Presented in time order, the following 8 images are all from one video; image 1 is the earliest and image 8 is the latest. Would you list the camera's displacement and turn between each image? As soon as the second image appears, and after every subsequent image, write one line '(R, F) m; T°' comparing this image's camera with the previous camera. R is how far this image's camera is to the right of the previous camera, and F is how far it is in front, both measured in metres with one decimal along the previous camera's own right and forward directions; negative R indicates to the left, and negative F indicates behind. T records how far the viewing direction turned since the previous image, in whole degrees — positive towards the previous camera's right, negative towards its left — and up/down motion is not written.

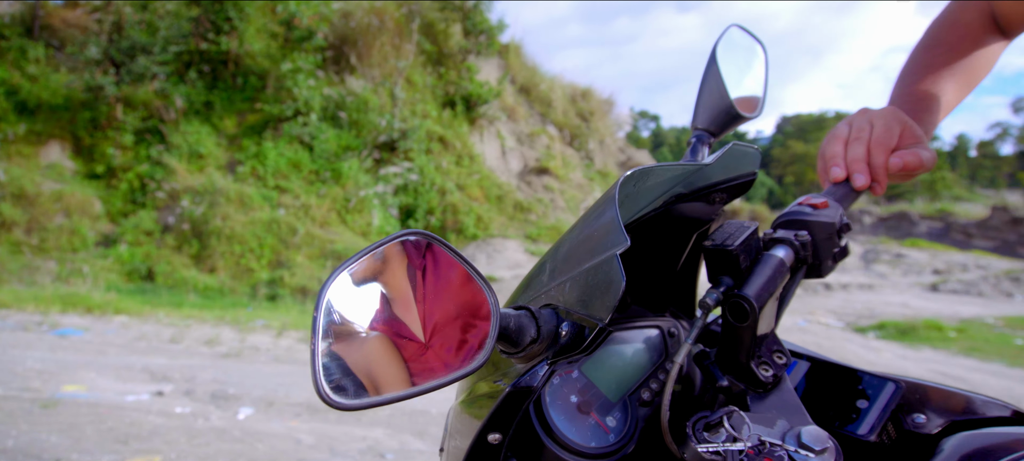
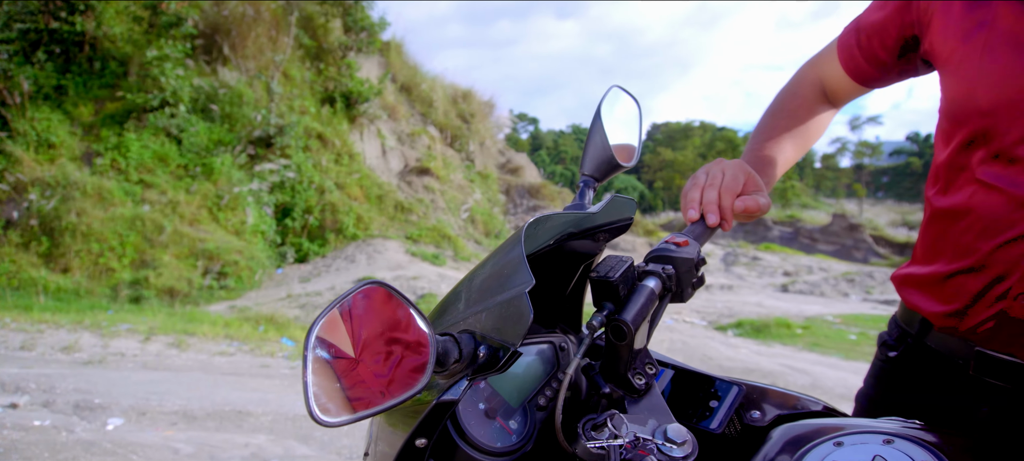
(-0.1, -0.2) m; +12°
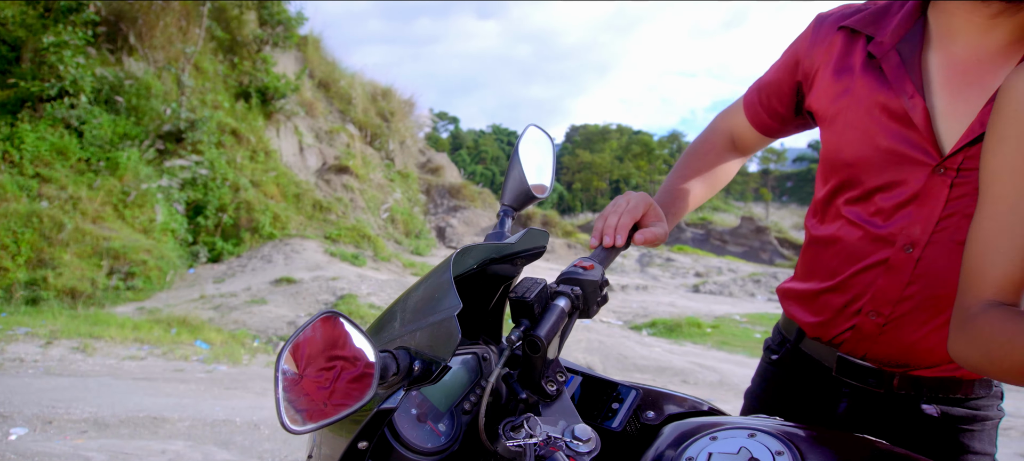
(0.0, -0.2) m; +8°
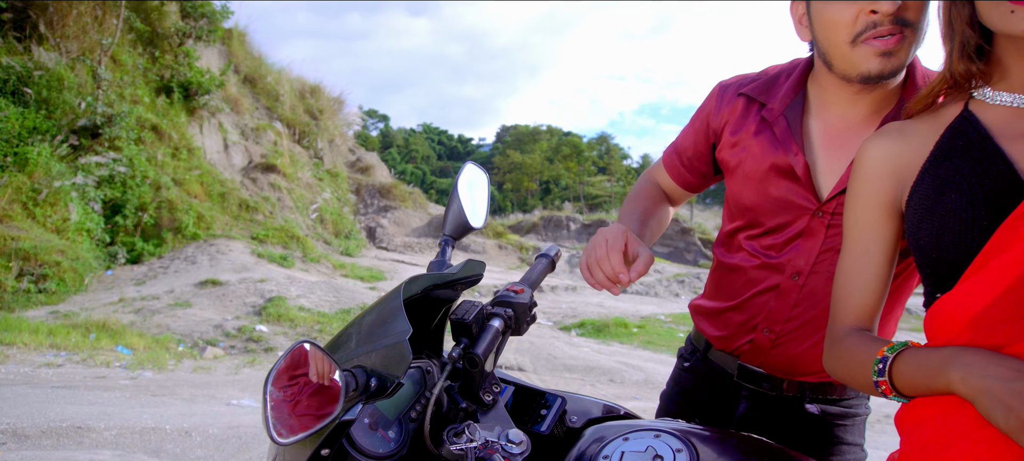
(0.0, -0.2) m; +7°
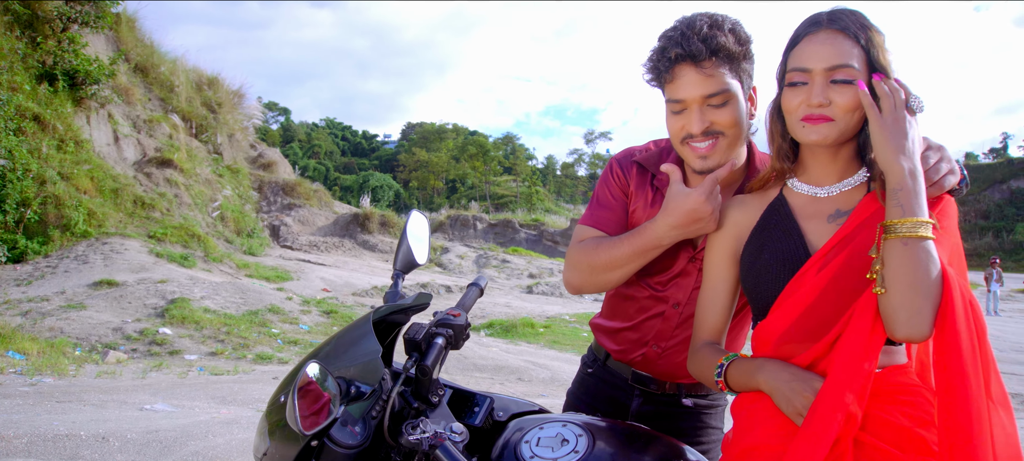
(-0.1, -0.4) m; +9°
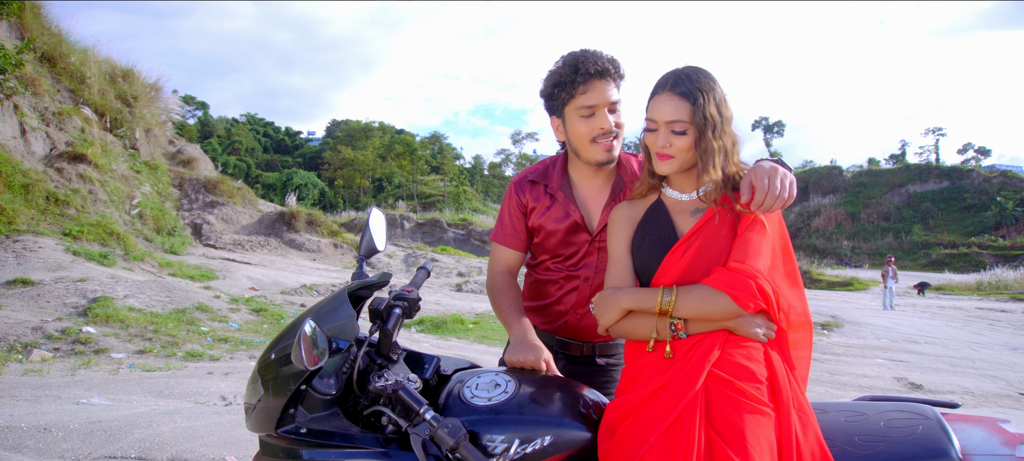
(-0.1, -0.4) m; +7°
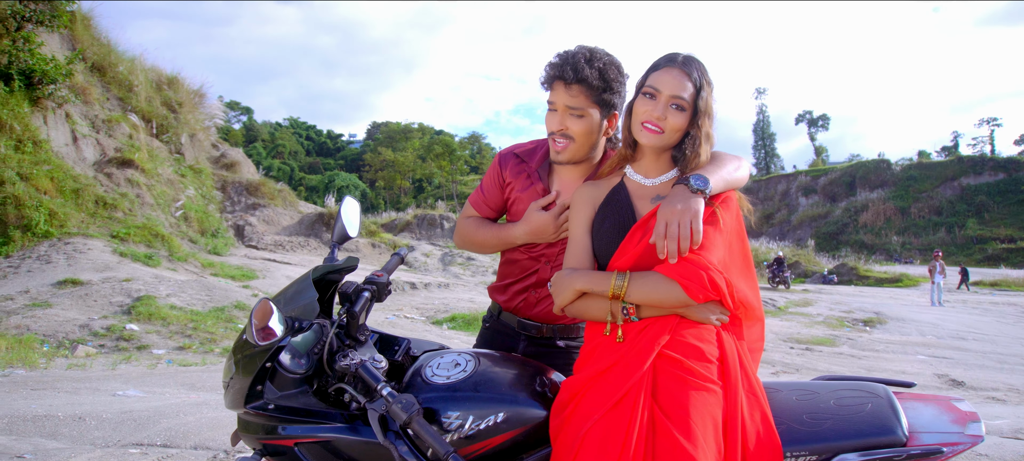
(+0.2, +0.1) m; -4°
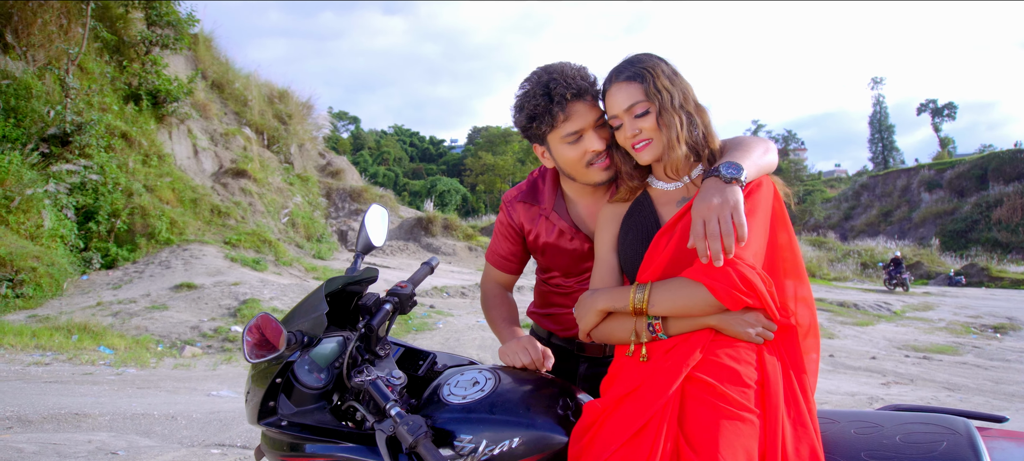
(+0.2, +0.3) m; -10°
